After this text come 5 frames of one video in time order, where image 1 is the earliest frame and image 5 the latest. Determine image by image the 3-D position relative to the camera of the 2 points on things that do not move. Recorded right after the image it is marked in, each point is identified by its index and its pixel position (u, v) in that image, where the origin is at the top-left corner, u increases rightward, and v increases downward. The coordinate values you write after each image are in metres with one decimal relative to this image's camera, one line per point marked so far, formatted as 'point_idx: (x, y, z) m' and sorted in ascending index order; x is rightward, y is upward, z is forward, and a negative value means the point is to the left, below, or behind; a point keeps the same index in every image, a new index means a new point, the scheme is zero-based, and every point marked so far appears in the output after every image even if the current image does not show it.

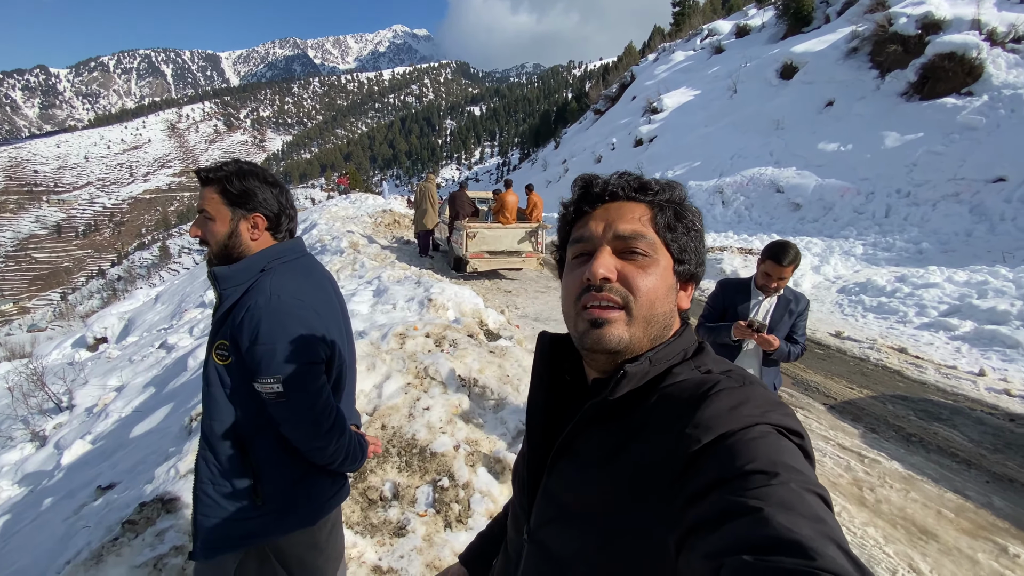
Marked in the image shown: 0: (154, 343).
0: (-12.8, -1.8, +16.9) m
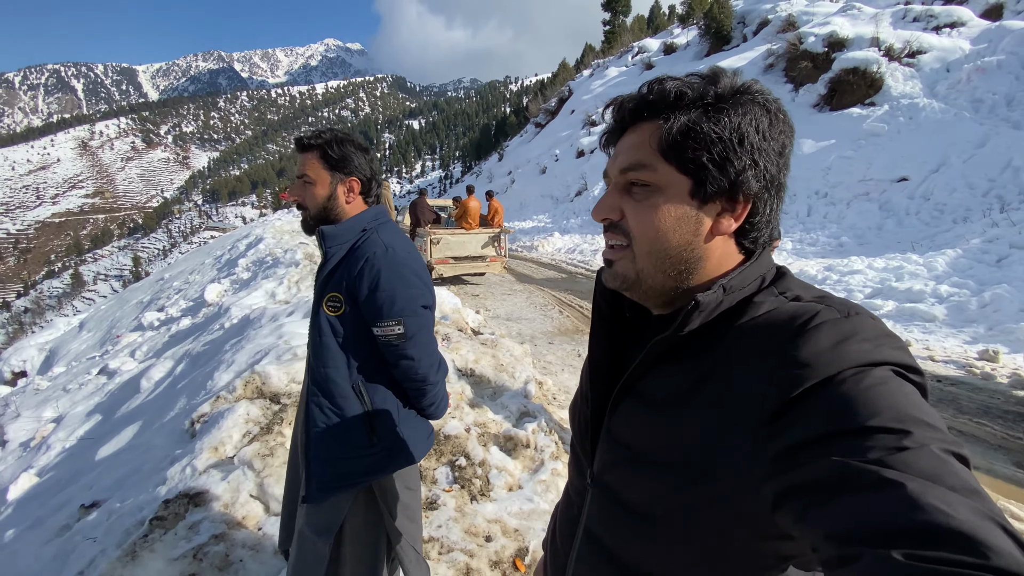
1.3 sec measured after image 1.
0: (-13.9, -2.6, +15.6) m
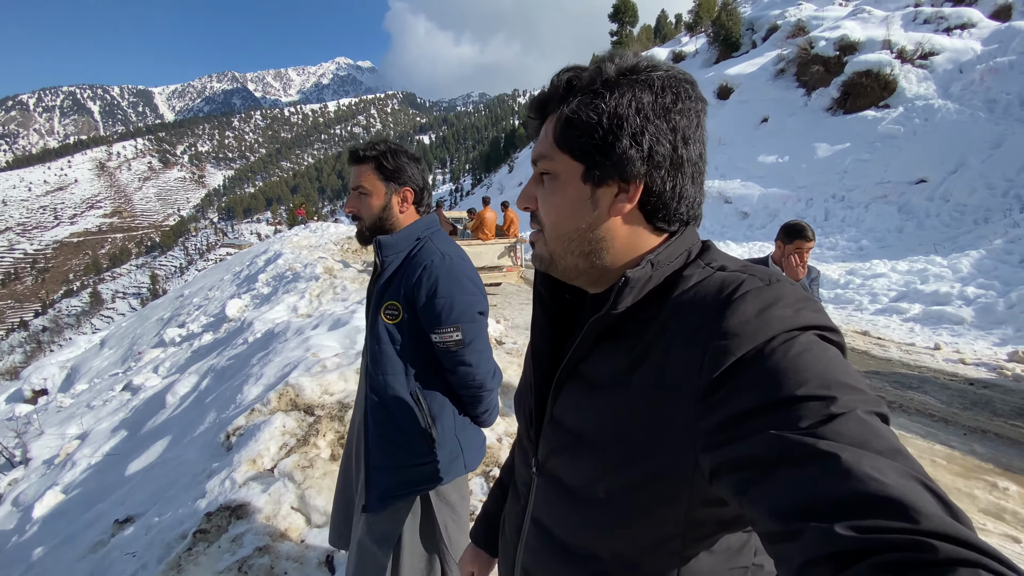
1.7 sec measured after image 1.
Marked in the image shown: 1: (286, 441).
0: (-13.3, -3.2, +15.9) m
1: (-2.1, -1.5, +4.6) m
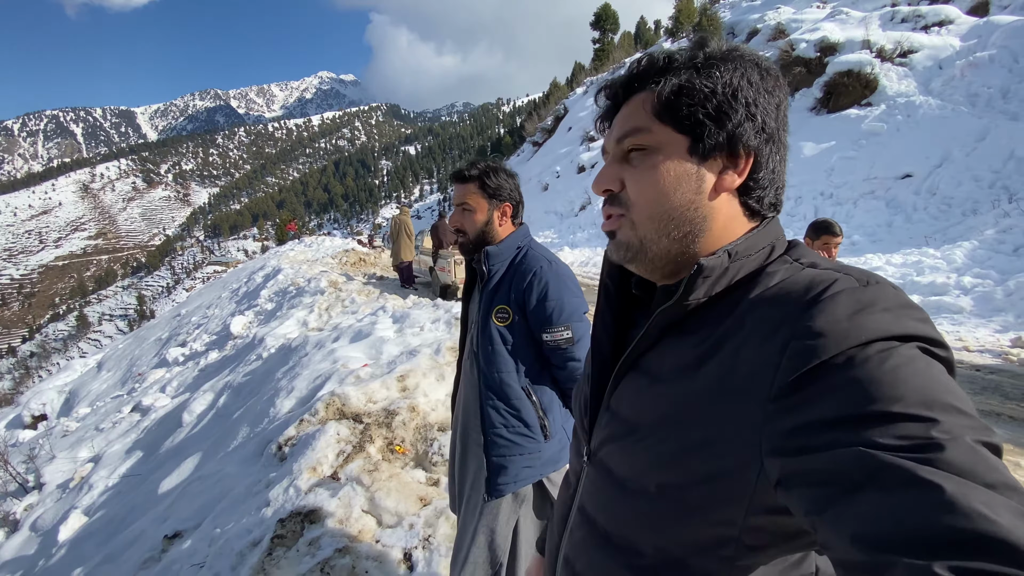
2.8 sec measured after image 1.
0: (-12.9, -3.9, +15.8) m
1: (-1.7, -1.6, +4.7) m
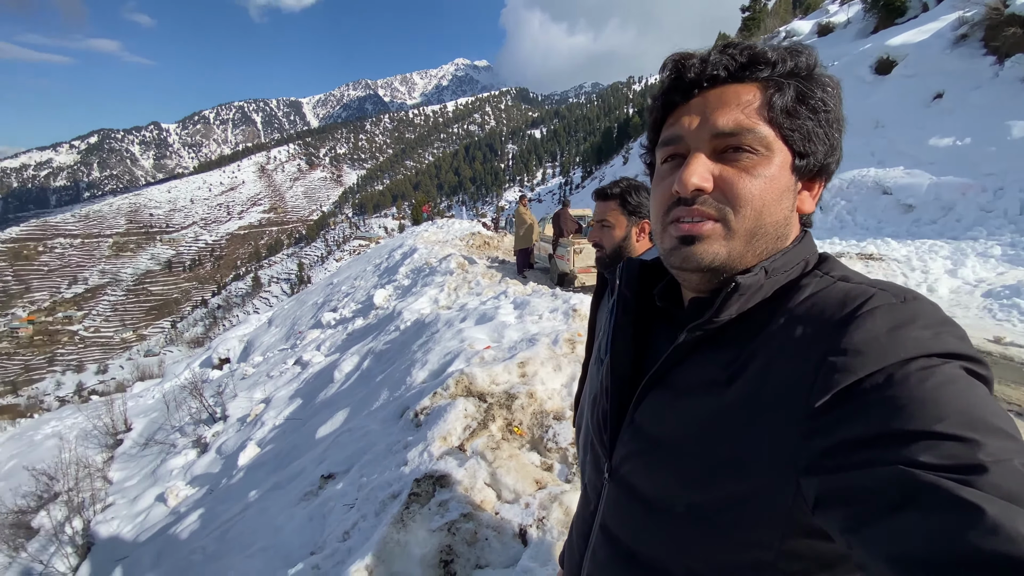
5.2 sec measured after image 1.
0: (-8.8, -2.7, +18.7) m
1: (-0.5, -1.5, +5.2) m
